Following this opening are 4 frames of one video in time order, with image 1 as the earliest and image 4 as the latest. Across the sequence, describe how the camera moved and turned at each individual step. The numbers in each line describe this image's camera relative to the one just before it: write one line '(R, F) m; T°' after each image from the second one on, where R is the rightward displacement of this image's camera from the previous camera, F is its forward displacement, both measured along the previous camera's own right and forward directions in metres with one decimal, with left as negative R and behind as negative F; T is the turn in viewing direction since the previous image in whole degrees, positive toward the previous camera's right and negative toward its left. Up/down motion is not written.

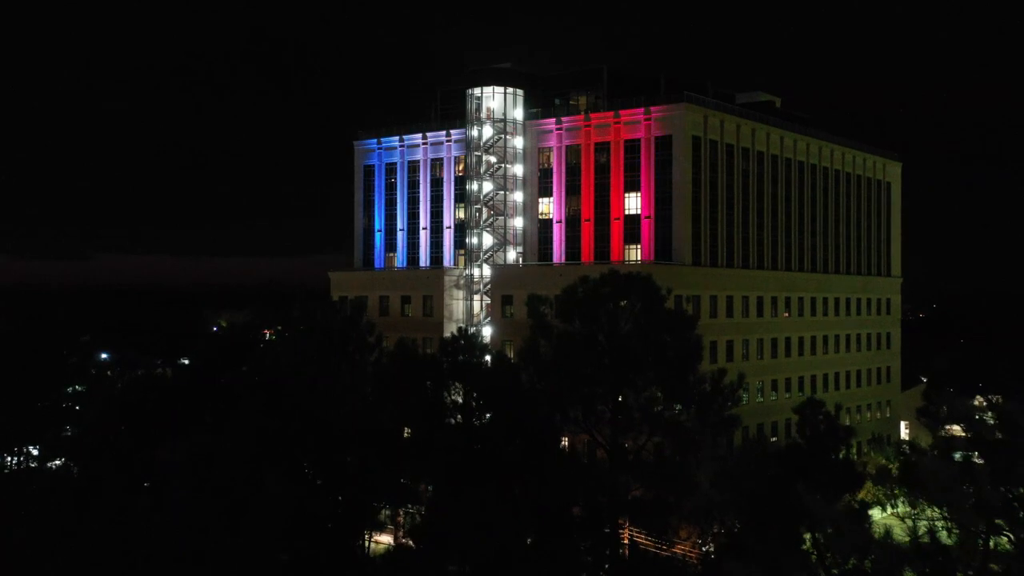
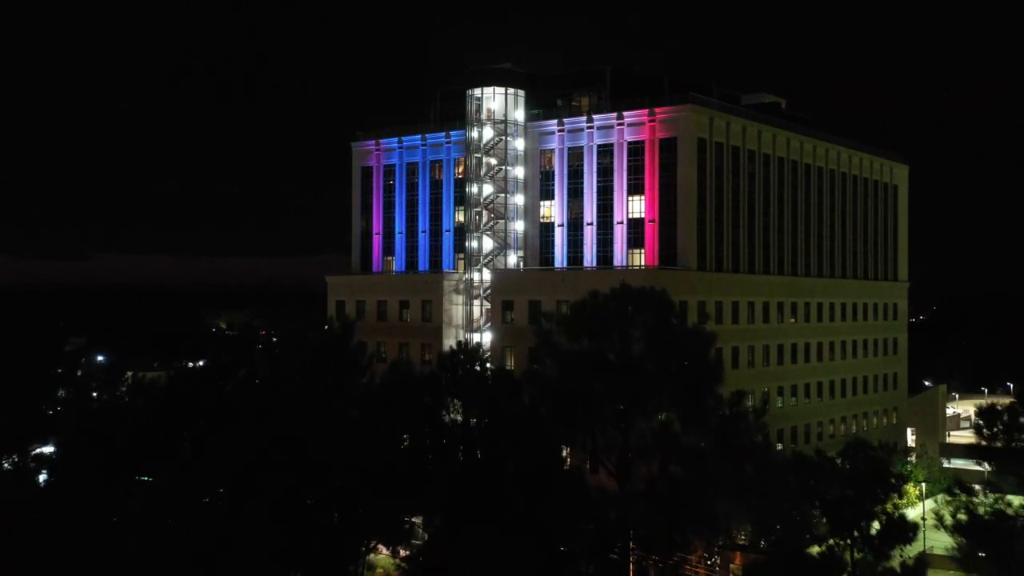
(-0.1, +1.3) m; 0°
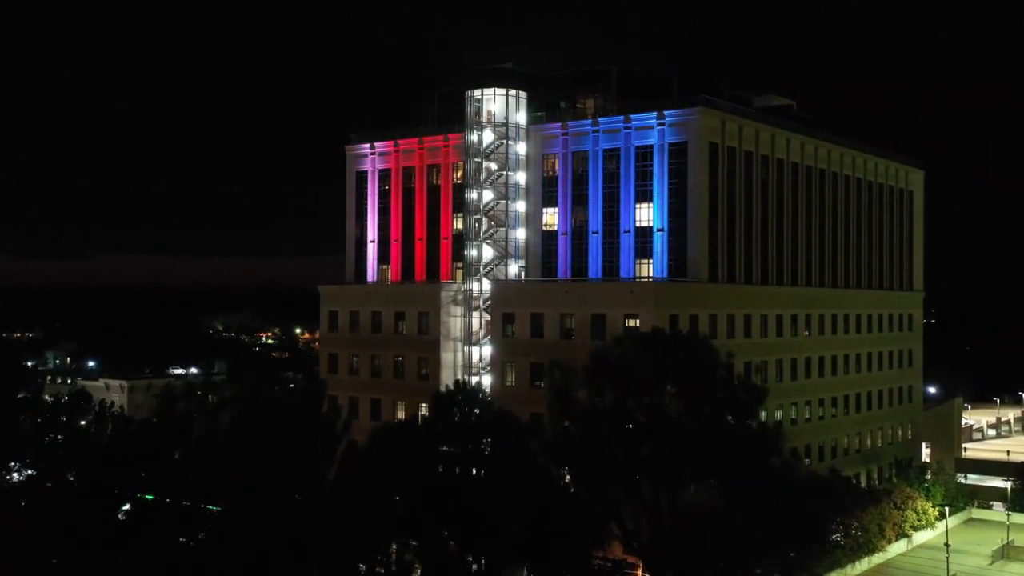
(-0.1, +2.9) m; 0°
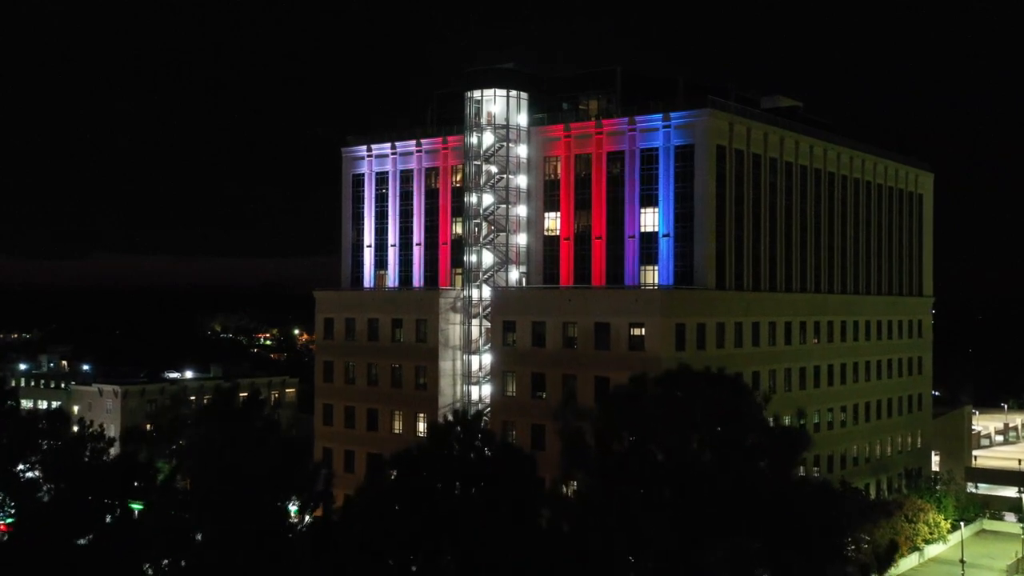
(-0.1, +1.7) m; 0°
